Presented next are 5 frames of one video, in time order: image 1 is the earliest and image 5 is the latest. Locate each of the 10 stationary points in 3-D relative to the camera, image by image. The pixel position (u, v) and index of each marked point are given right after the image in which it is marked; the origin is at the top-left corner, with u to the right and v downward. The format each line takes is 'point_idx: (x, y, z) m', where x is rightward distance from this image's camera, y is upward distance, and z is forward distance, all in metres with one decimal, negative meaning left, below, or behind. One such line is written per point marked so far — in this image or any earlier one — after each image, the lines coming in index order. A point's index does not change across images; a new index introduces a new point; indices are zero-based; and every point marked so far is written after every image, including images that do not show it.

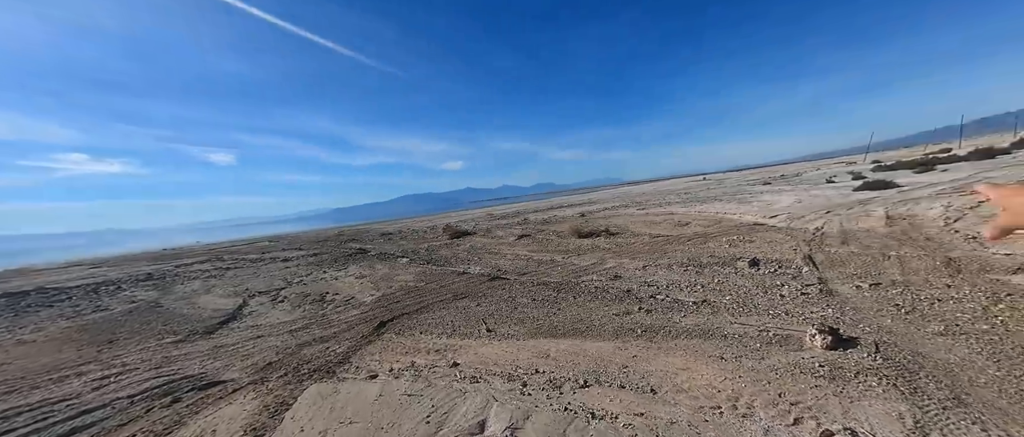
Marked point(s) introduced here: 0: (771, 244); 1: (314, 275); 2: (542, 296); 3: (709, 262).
0: (+7.4, -0.8, +8.5) m
1: (-12.1, -3.5, +18.1) m
2: (+0.7, -1.8, +7.2) m
3: (+5.4, -1.3, +8.1) m
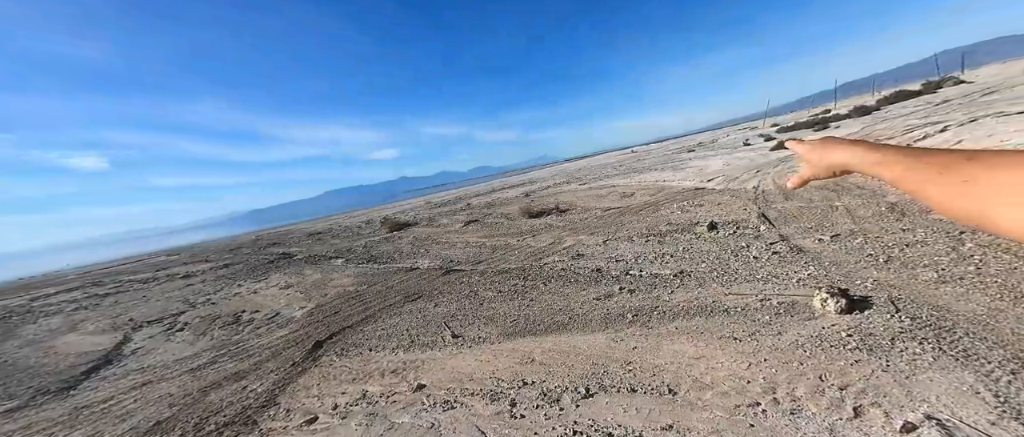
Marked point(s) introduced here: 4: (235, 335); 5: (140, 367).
0: (+6.1, +0.2, +8.9) m
1: (-14.5, -3.7, +15.0) m
2: (-0.1, -1.4, +6.5) m
3: (+4.3, -0.4, +8.2) m
4: (-7.5, -3.2, +8.1) m
5: (-9.0, -3.5, +7.2) m
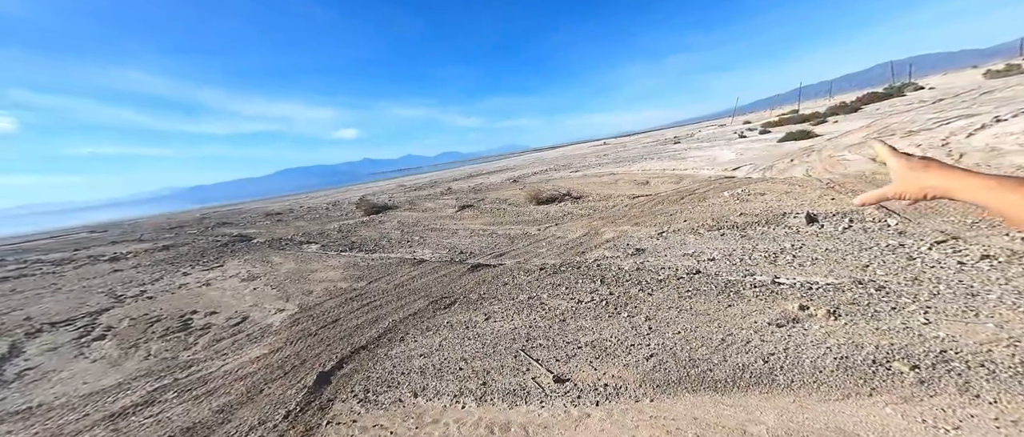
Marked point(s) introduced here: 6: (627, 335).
0: (+7.2, +0.4, +7.7) m
1: (-14.0, -2.6, +12.1) m
2: (+1.2, -1.2, +4.9) m
3: (+5.5, -0.2, +6.9) m
4: (-6.4, -2.6, +5.9) m
5: (-7.8, -3.0, +4.8) m
6: (+1.3, -1.4, +3.5) m
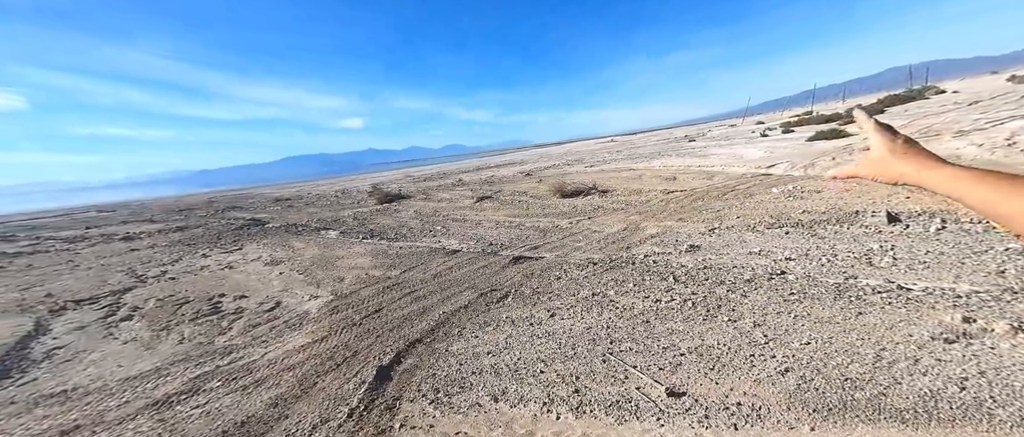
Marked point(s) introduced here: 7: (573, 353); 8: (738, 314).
0: (+8.3, +0.4, +7.1) m
1: (-12.9, -1.8, +12.0) m
2: (+2.2, -1.0, +4.4) m
3: (+6.5, -0.2, +6.4) m
4: (-5.4, -2.2, +5.6) m
5: (-6.8, -2.5, +4.5) m
6: (+2.3, -1.3, +3.1) m
7: (+0.7, -1.5, +3.4) m
8: (+2.6, -1.1, +3.5) m
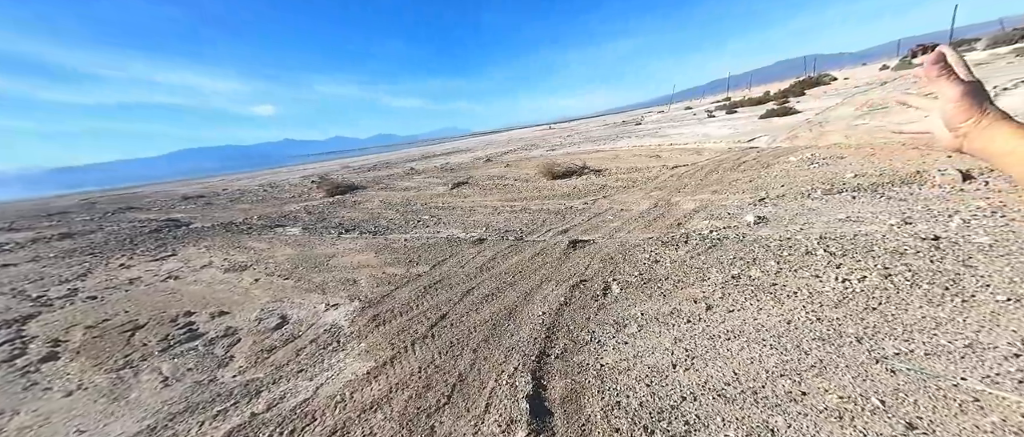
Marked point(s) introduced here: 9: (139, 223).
0: (+9.4, +1.3, +7.3) m
1: (-12.1, -1.8, +9.3) m
2: (+3.8, -0.6, +3.8) m
3: (+7.8, +0.6, +6.3) m
4: (-3.8, -2.1, +4.0) m
5: (-5.0, -2.5, +2.8) m
6: (+4.1, -0.8, +2.5) m
7: (+2.5, -1.2, +2.7) m
8: (+4.4, -0.7, +2.9) m
9: (-19.4, -0.2, +15.8) m
